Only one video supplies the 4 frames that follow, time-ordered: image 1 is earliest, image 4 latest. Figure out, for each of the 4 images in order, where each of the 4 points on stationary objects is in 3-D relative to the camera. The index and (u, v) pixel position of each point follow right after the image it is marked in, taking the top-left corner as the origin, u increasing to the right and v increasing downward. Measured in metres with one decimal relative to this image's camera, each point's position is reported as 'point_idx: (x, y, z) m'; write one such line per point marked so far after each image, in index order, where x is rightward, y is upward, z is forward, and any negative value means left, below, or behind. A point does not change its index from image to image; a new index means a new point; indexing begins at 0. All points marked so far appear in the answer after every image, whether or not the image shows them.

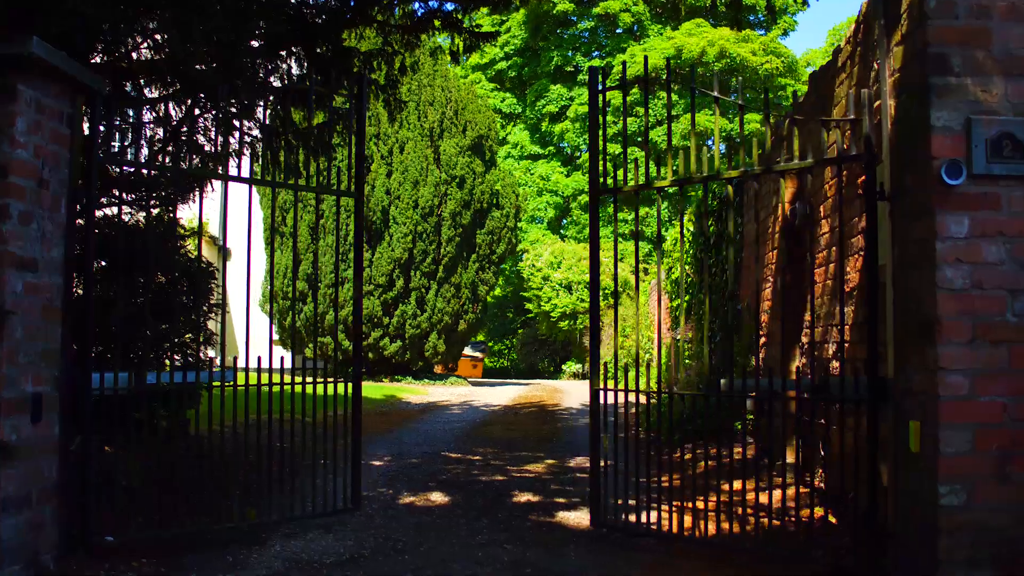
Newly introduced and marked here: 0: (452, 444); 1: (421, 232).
0: (-0.5, -1.4, +7.6) m
1: (-1.9, +1.2, +17.2) m
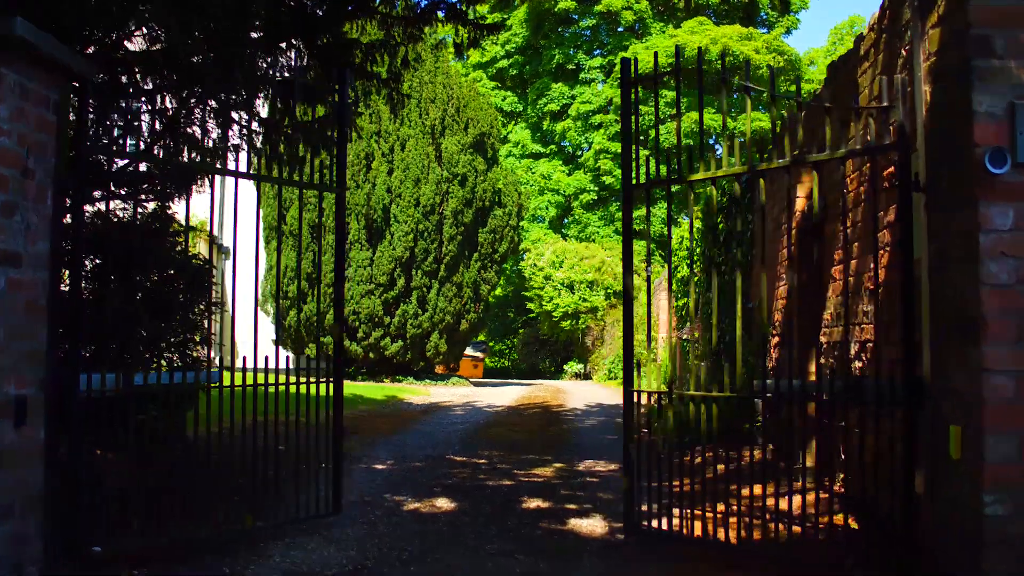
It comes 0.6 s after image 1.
0: (-0.5, -1.4, +7.4) m
1: (-1.8, +1.2, +17.0) m
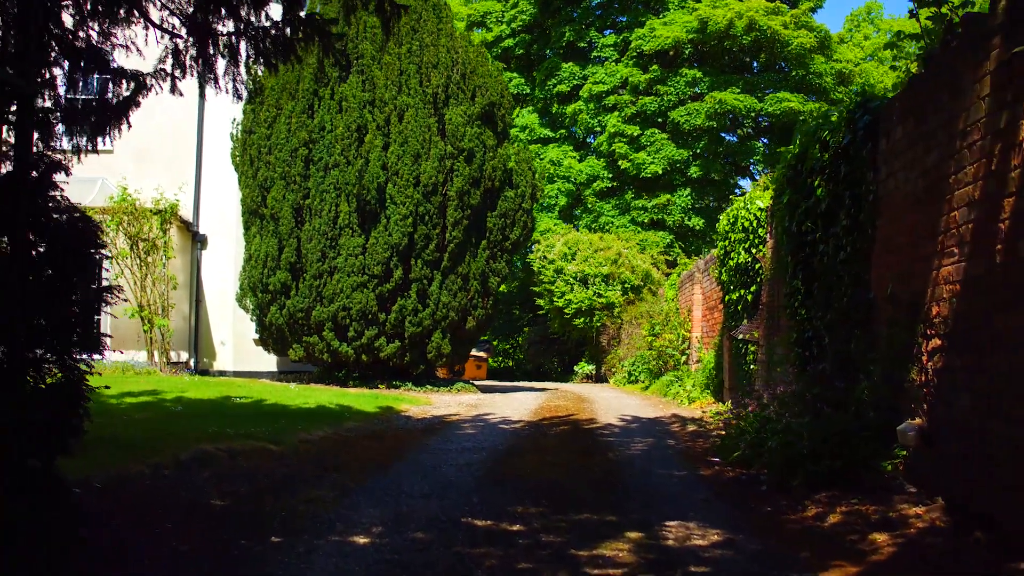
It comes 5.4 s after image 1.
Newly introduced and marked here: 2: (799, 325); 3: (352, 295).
0: (-0.2, -1.3, +5.2) m
1: (-1.6, +1.3, +14.8) m
2: (+2.6, -0.3, +7.6) m
3: (-2.8, -0.1, +14.6) m
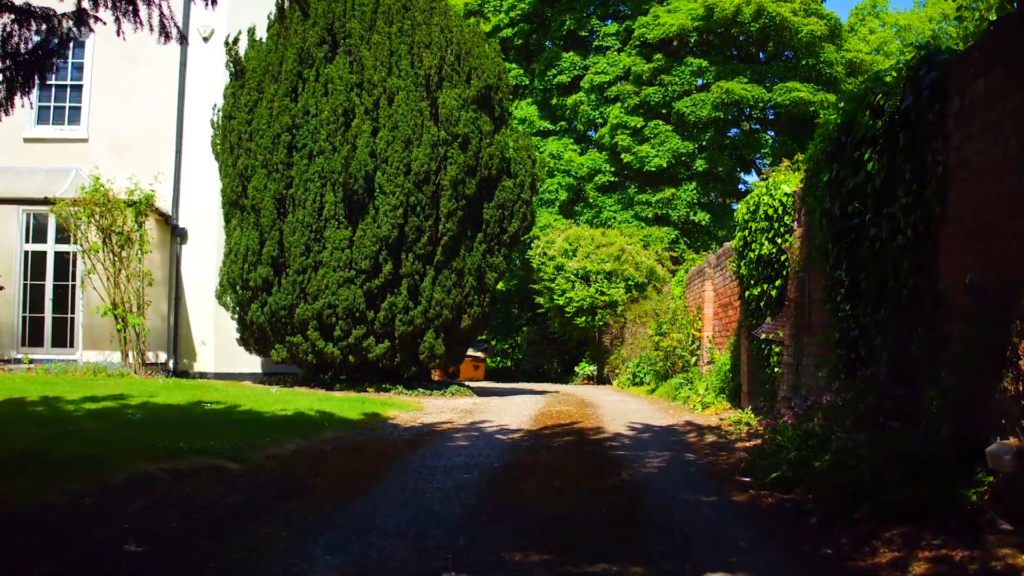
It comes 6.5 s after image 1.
0: (-0.3, -1.2, +4.2) m
1: (-1.6, +1.4, +13.8) m
2: (+2.6, -0.3, +6.6) m
3: (-2.8, -0.1, +13.6) m
